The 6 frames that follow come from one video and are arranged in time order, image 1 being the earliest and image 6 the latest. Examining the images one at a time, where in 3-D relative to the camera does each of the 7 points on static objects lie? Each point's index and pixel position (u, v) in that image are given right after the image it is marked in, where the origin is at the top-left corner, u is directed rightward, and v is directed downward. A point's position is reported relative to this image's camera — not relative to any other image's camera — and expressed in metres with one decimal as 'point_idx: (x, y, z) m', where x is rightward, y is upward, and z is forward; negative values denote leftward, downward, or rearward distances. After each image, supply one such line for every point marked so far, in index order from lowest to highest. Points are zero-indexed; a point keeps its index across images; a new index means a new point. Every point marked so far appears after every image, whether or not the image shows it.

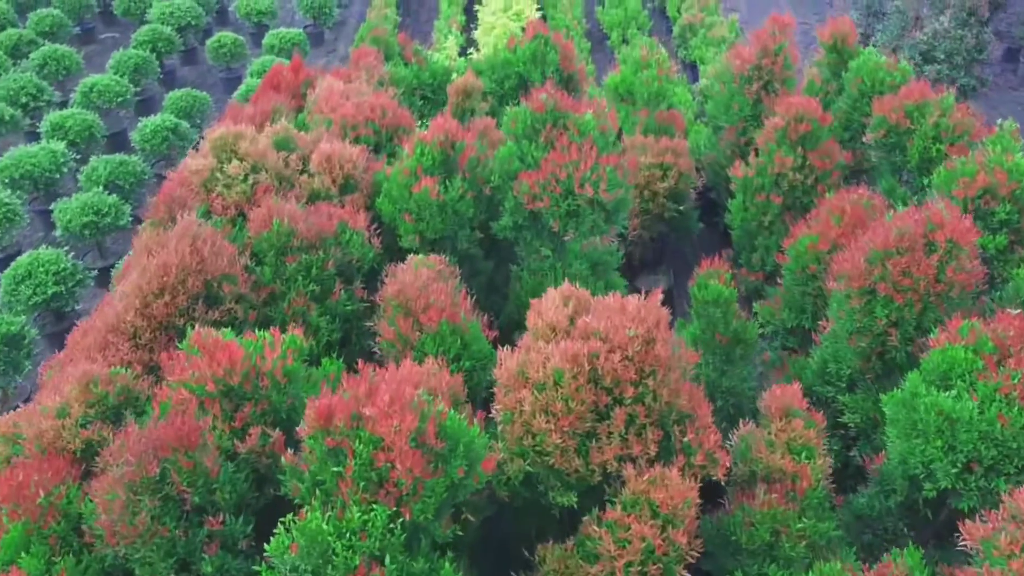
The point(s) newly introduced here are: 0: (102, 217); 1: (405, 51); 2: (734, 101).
0: (-3.0, +0.5, +6.1) m
1: (-0.8, +1.7, +6.2) m
2: (+1.6, +1.3, +6.0) m
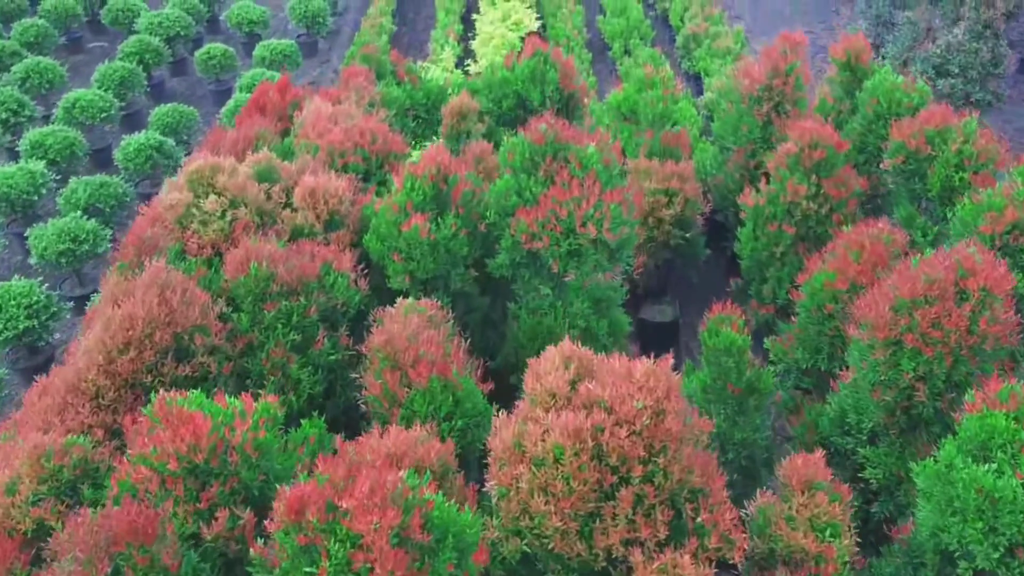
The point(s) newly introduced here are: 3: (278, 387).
0: (-3.0, +0.3, +5.8) m
1: (-0.8, +1.5, +5.9) m
2: (+1.5, +1.1, +5.7) m
3: (-1.0, -0.4, +3.5) m
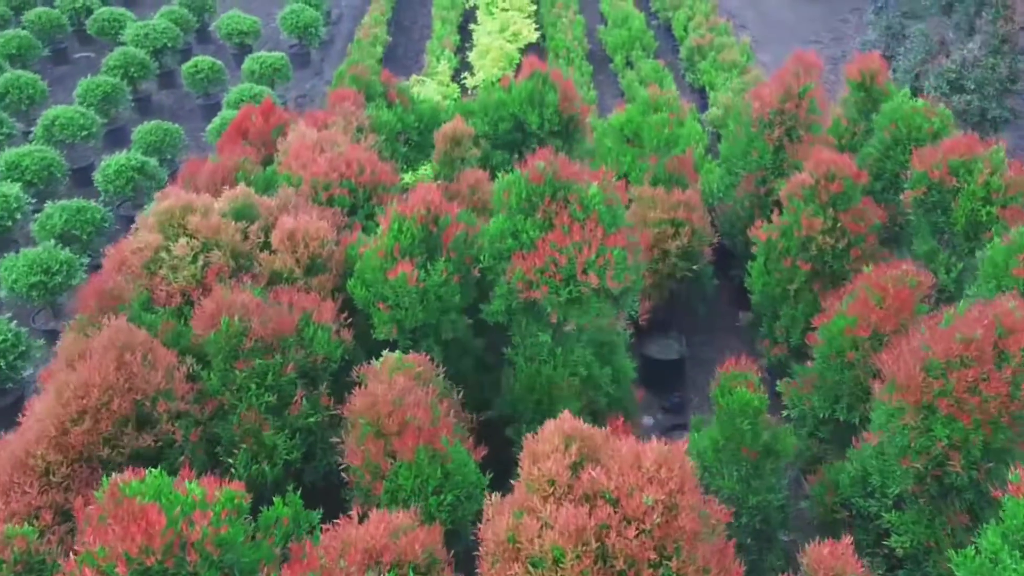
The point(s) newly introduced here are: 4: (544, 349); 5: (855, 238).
0: (-3.0, +0.1, +5.5) m
1: (-0.8, +1.3, +5.6) m
2: (+1.5, +0.9, +5.4) m
3: (-1.0, -0.6, +3.2) m
4: (+0.1, -0.3, +3.9) m
5: (+1.9, +0.3, +4.6) m
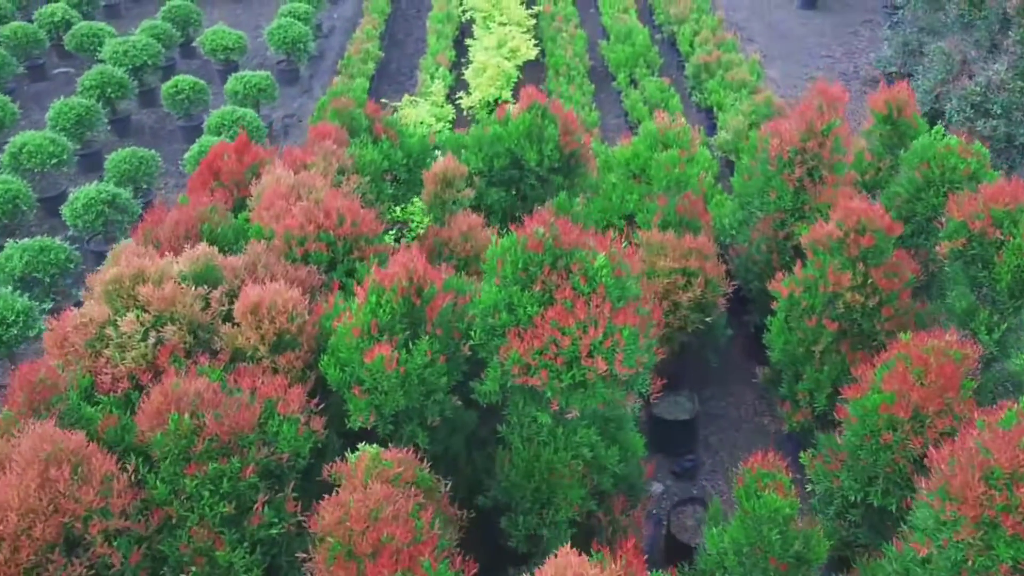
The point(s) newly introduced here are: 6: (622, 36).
0: (-3.0, -0.2, +5.1) m
1: (-0.8, +1.0, +5.2) m
2: (+1.5, +0.6, +4.9) m
3: (-1.0, -0.9, +2.8) m
4: (+0.1, -0.6, +3.5) m
5: (+1.8, 0.0, +4.2) m
6: (+1.2, +2.9, +9.6) m
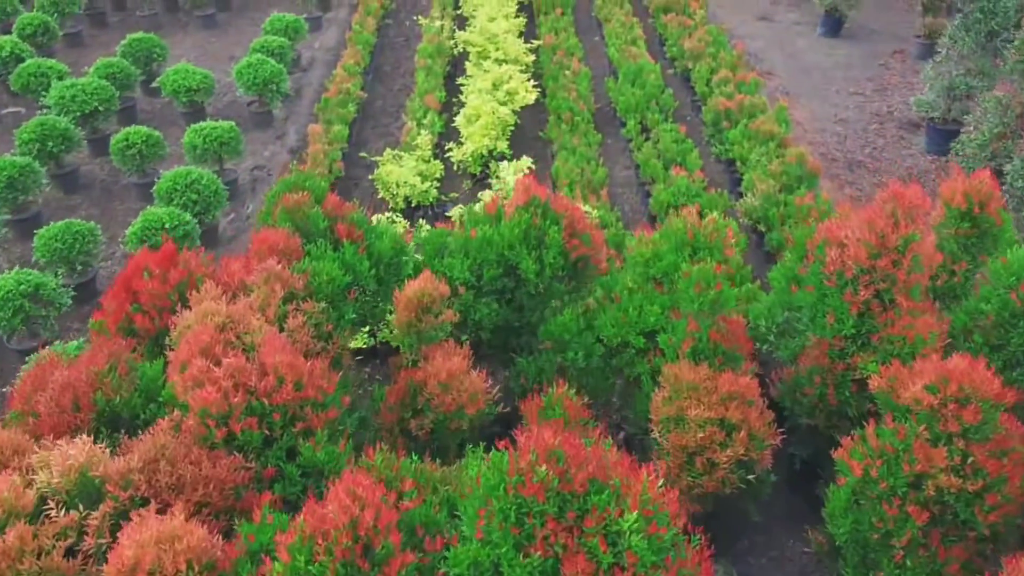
0: (-3.1, -0.9, +4.1) m
1: (-0.9, +0.3, +4.2) m
2: (+1.5, -0.1, +3.9) m
3: (-1.0, -1.6, +1.8) m
4: (+0.1, -1.3, +2.5) m
5: (+1.8, -0.7, +3.2) m
6: (+1.2, +2.2, +8.6) m
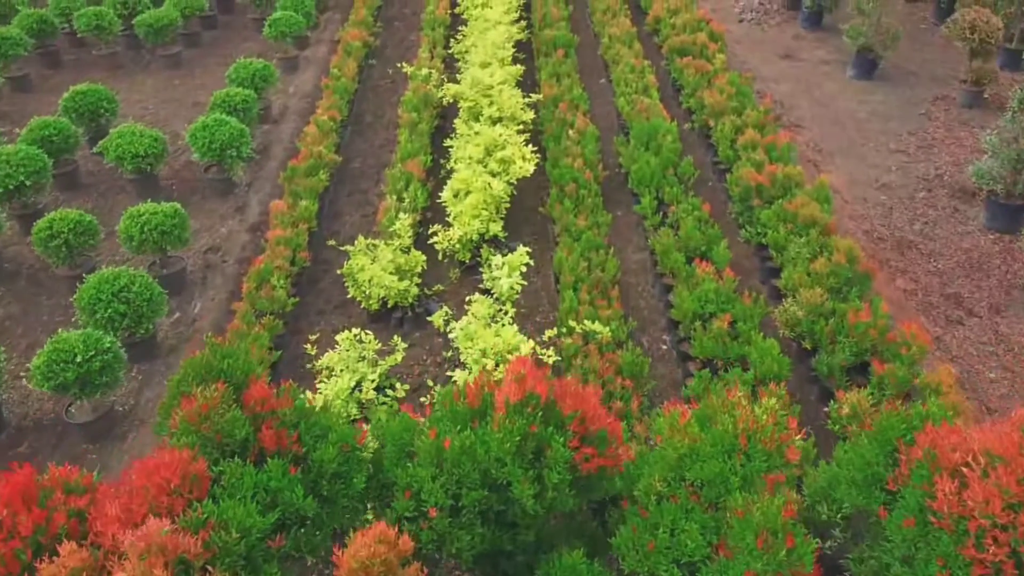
0: (-3.1, -1.7, +3.0) m
1: (-0.9, -0.5, +3.1) m
2: (+1.4, -0.9, +2.8) m
3: (-1.1, -2.5, +0.7) m
4: (0.0, -2.1, +1.4) m
5: (+1.8, -1.5, +2.1) m
6: (+1.2, +1.3, +7.5) m
